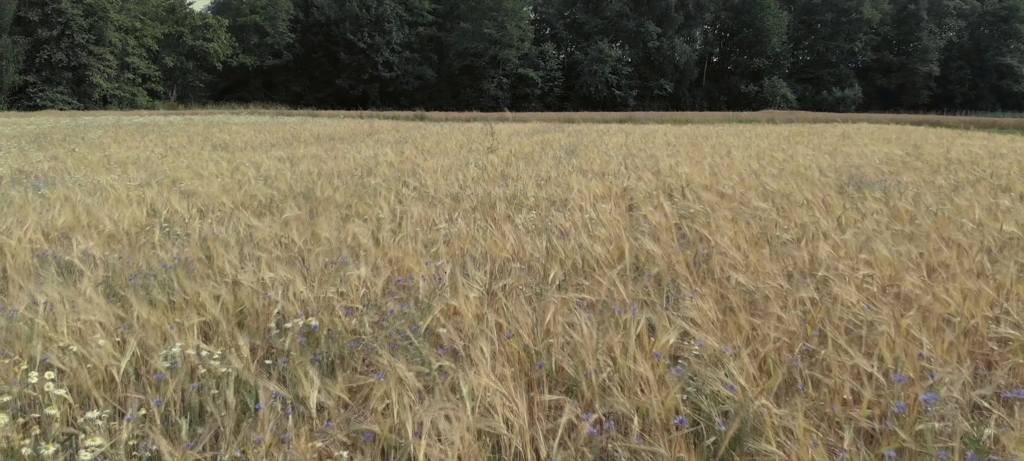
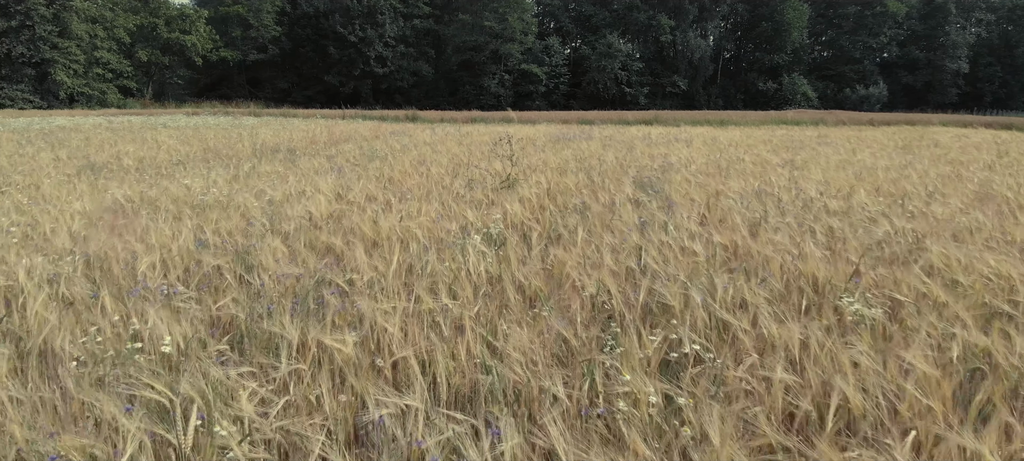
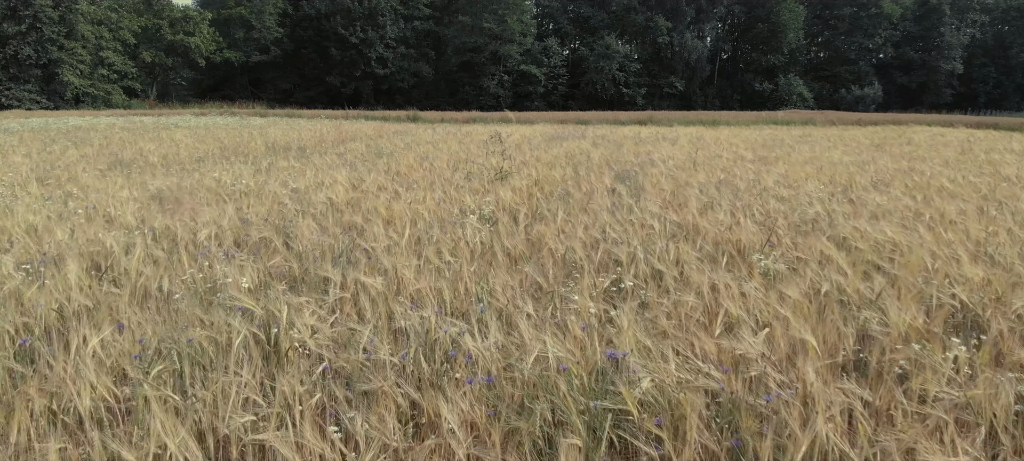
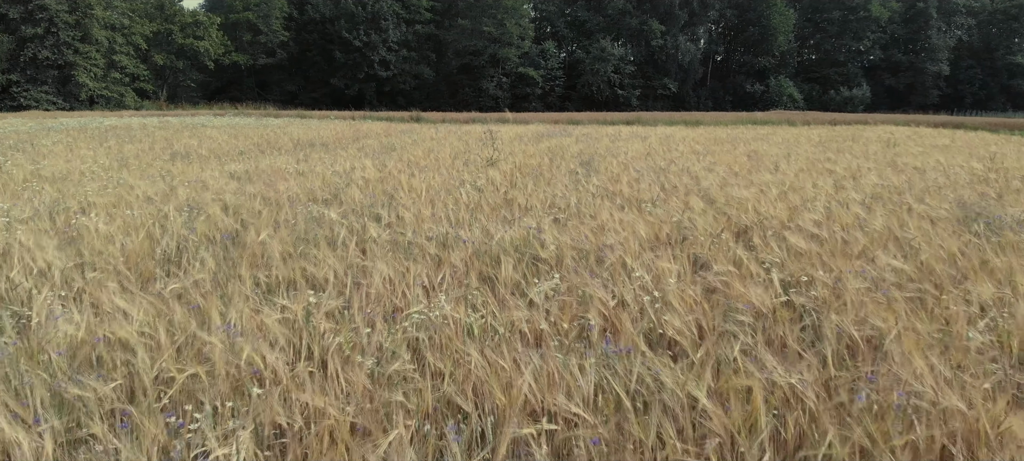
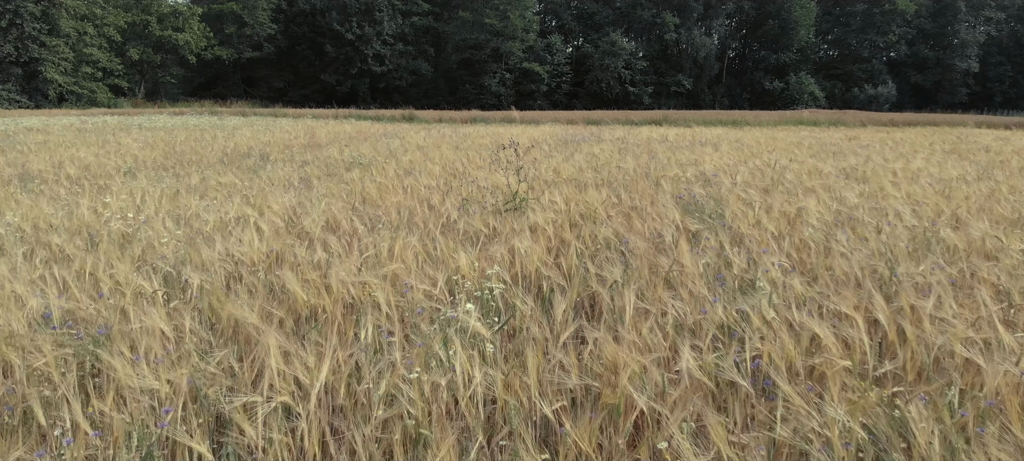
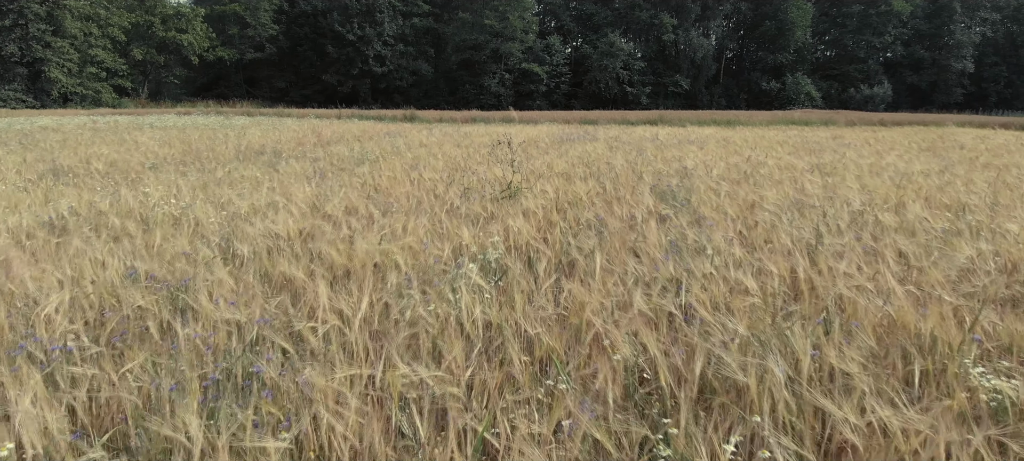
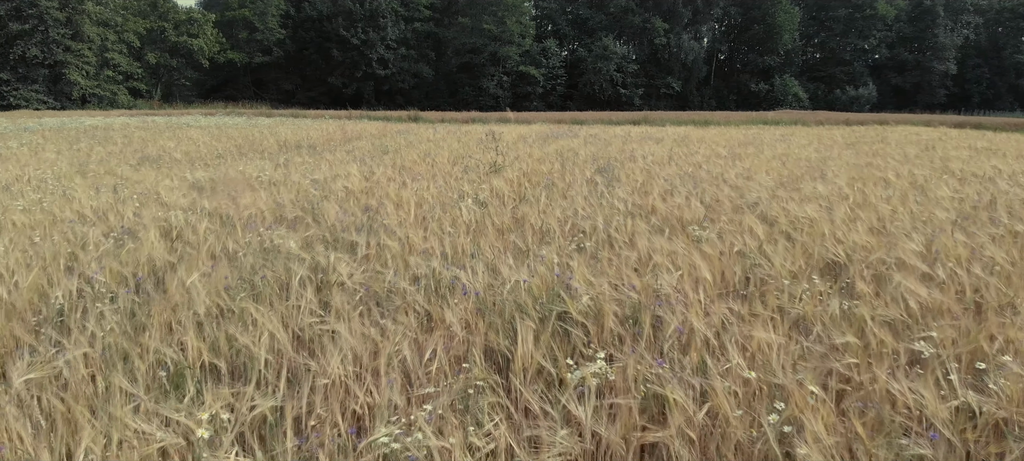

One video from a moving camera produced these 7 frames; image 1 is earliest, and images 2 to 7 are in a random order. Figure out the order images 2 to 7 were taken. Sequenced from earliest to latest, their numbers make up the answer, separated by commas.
4, 7, 3, 2, 6, 5
